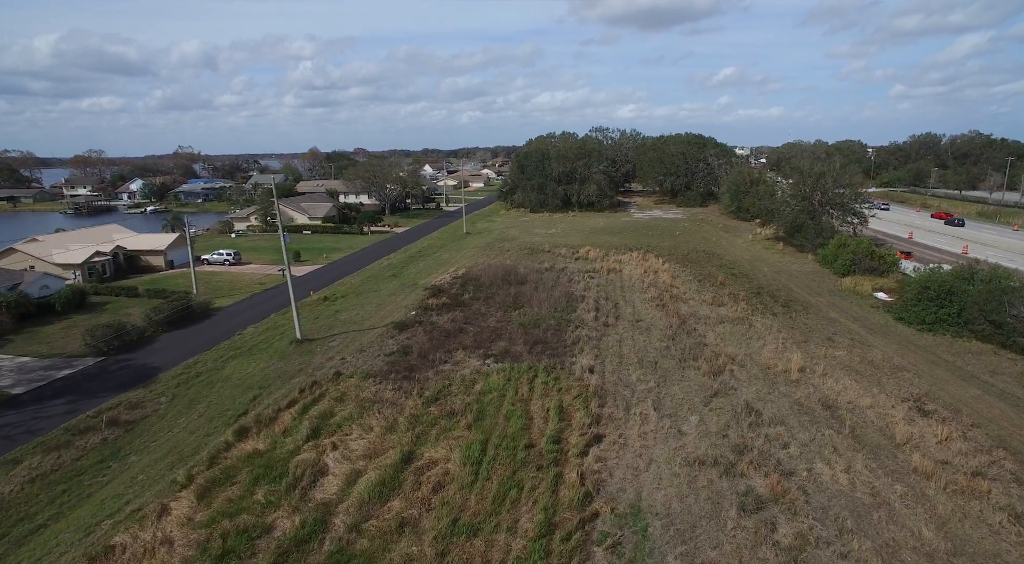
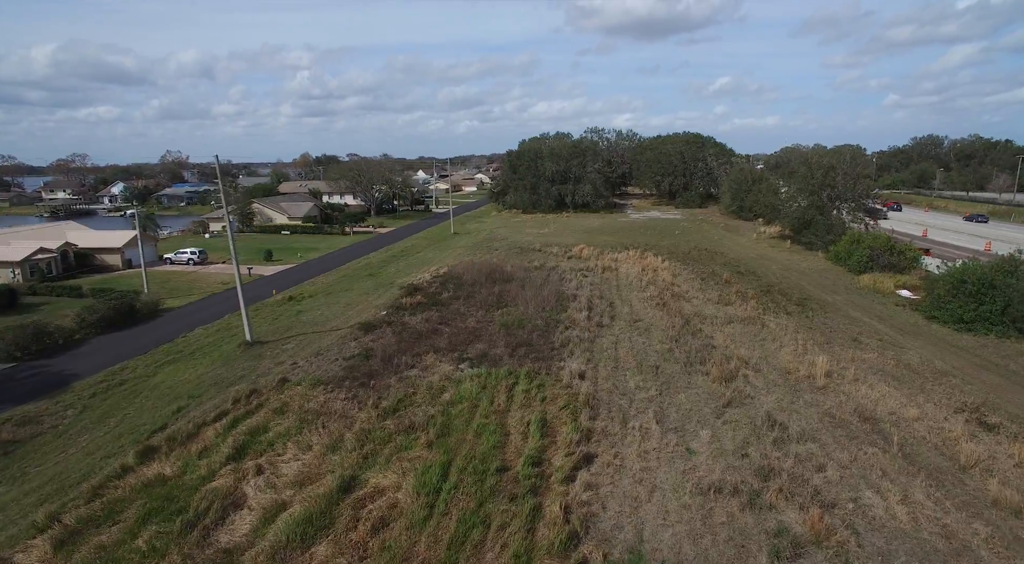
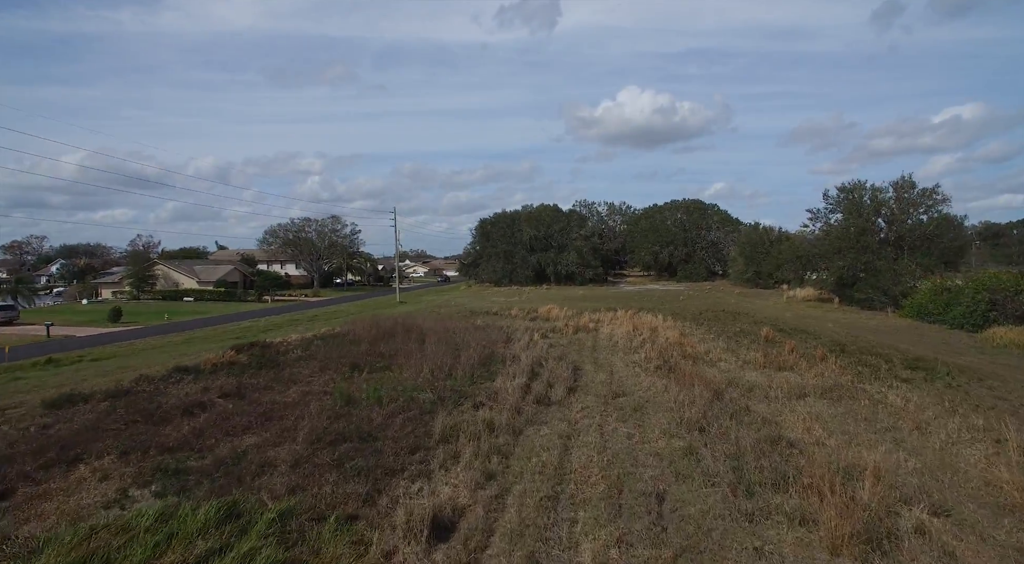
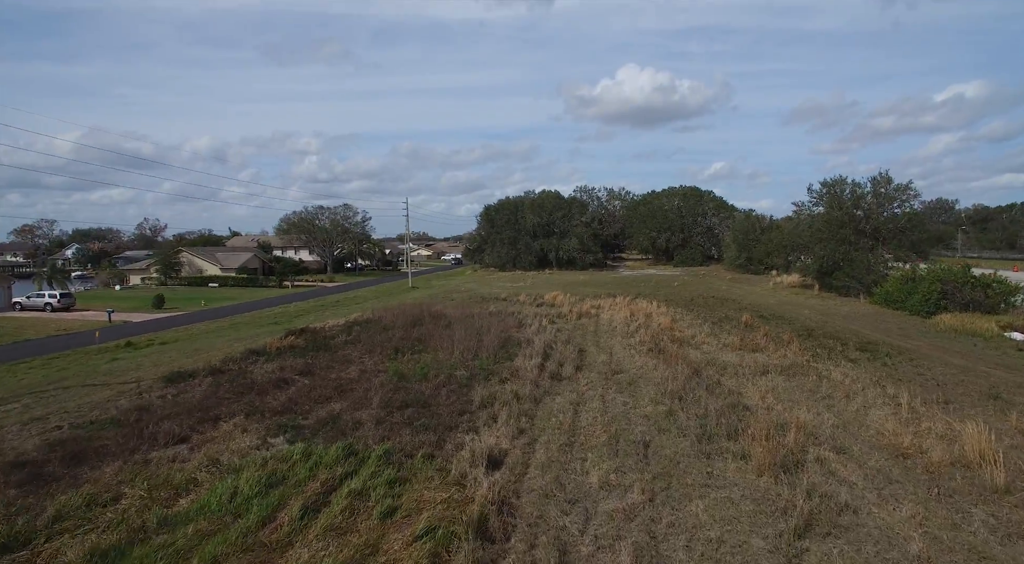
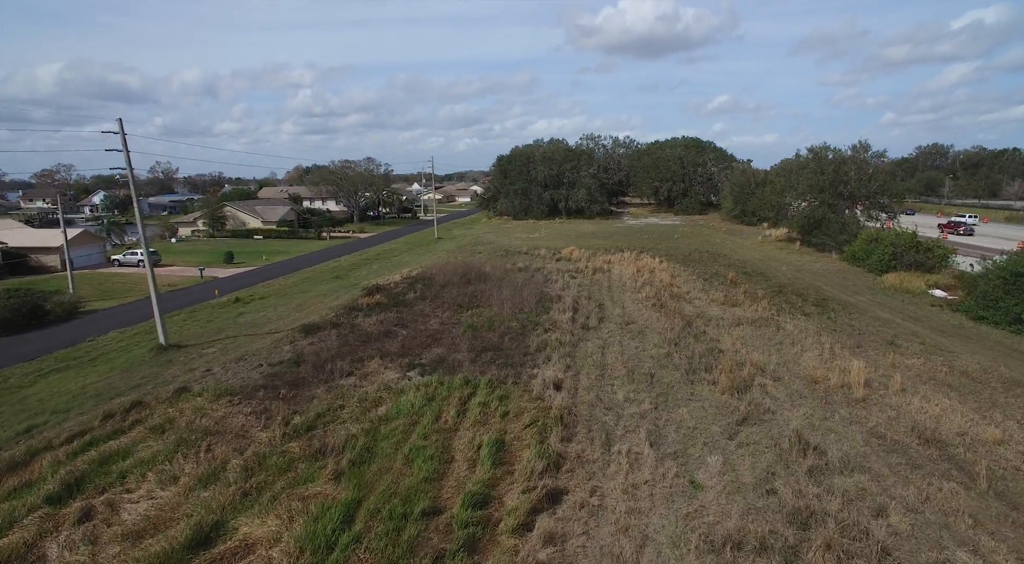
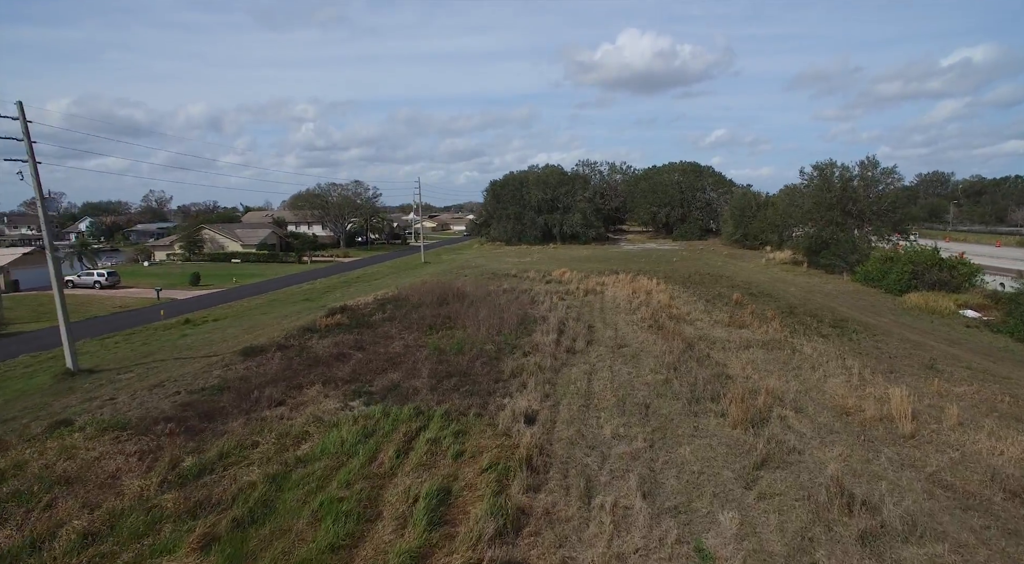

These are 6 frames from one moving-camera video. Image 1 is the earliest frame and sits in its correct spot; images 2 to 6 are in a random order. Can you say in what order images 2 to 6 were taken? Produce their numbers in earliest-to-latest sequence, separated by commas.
2, 5, 6, 4, 3
